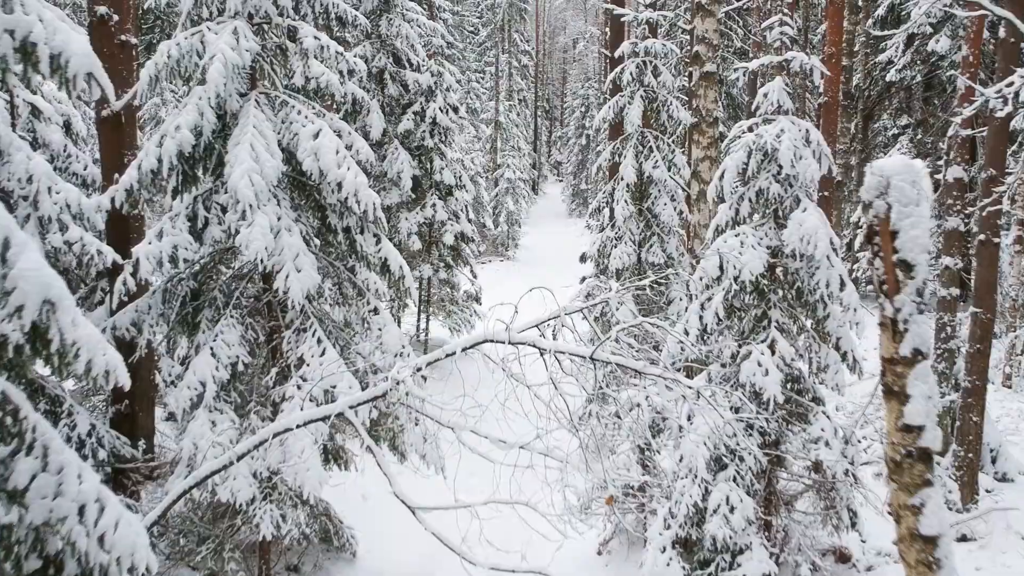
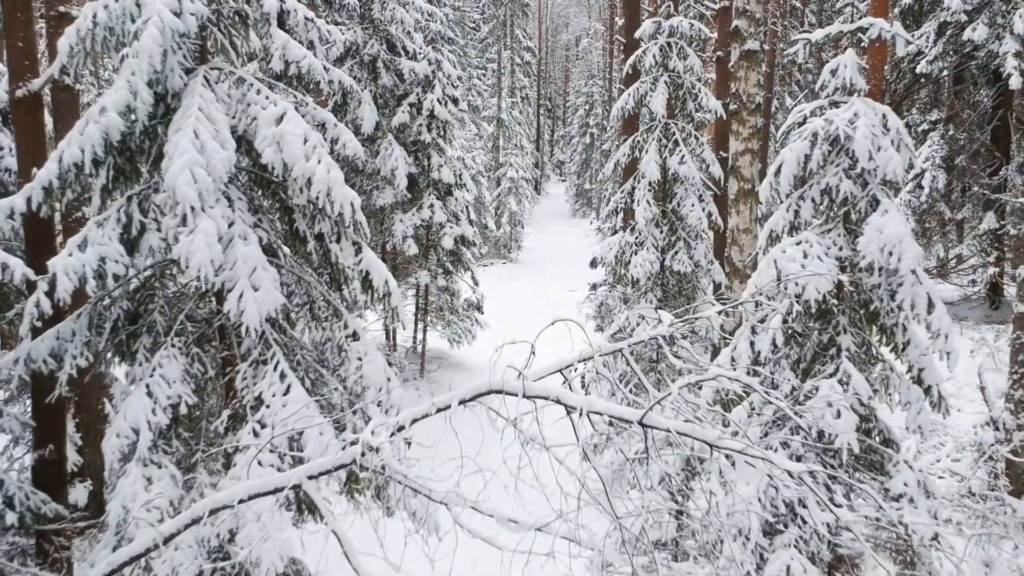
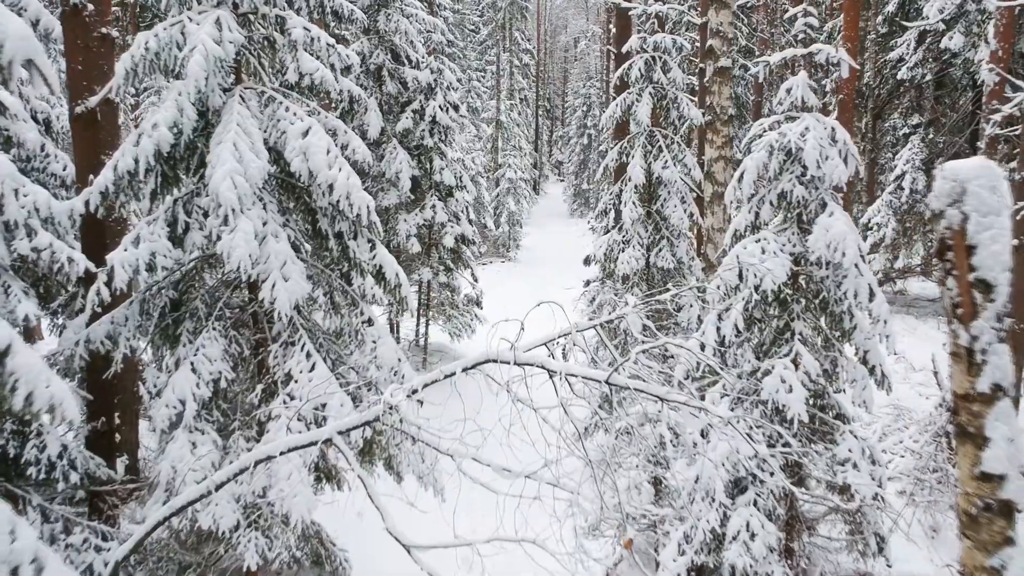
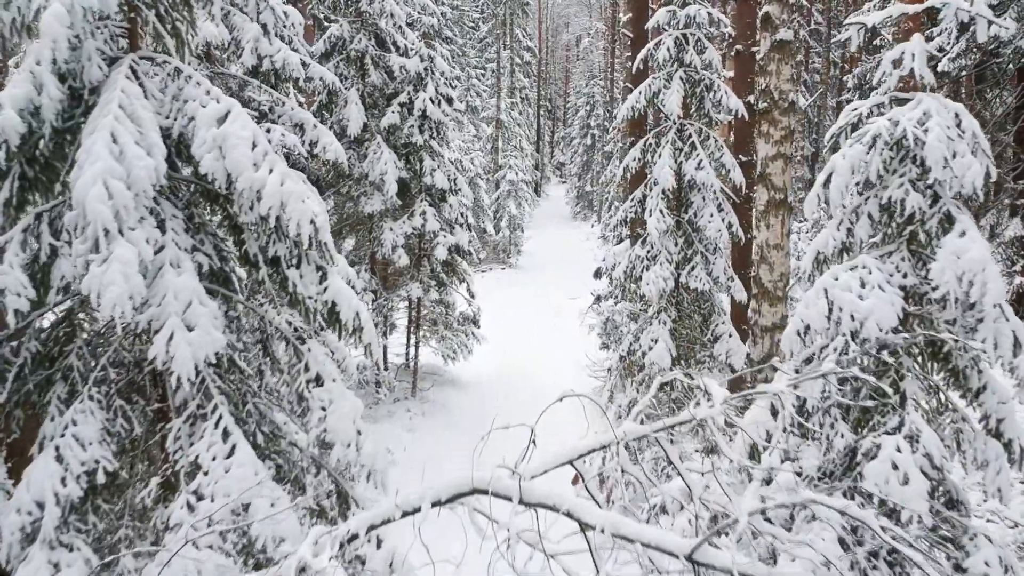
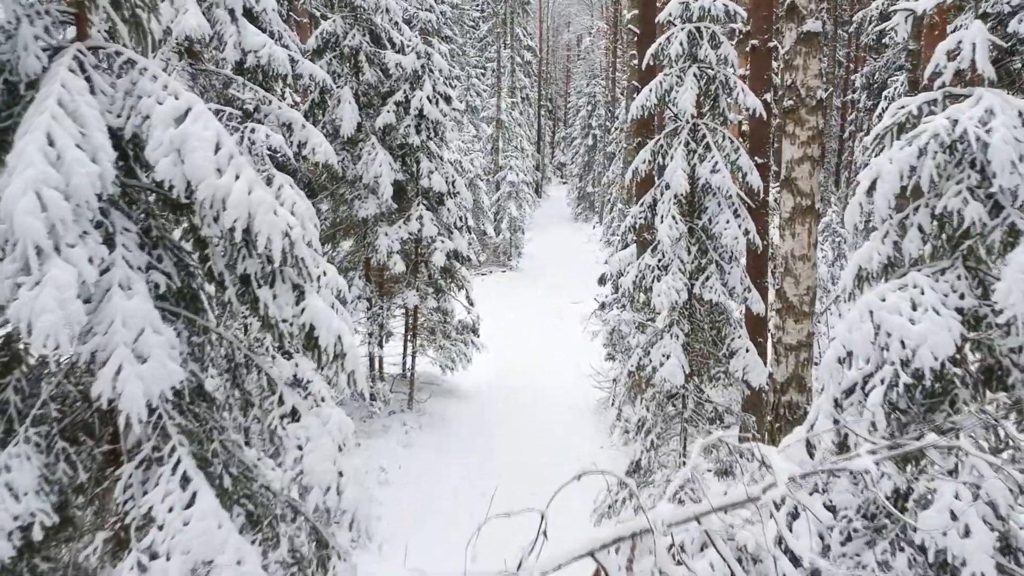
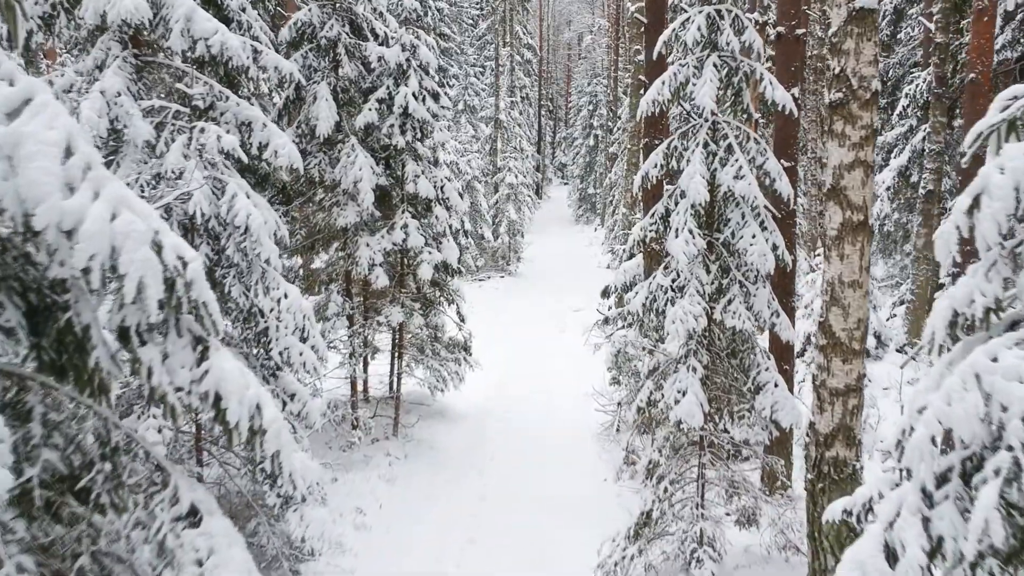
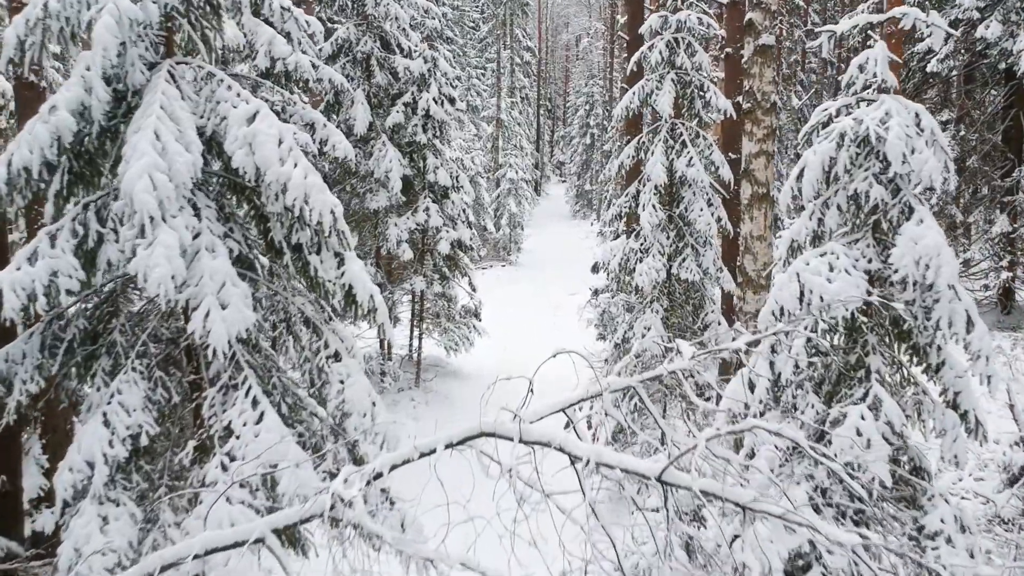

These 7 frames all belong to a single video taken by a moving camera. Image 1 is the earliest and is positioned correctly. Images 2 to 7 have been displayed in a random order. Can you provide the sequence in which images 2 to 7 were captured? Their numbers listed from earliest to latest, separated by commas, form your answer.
3, 2, 7, 4, 5, 6
